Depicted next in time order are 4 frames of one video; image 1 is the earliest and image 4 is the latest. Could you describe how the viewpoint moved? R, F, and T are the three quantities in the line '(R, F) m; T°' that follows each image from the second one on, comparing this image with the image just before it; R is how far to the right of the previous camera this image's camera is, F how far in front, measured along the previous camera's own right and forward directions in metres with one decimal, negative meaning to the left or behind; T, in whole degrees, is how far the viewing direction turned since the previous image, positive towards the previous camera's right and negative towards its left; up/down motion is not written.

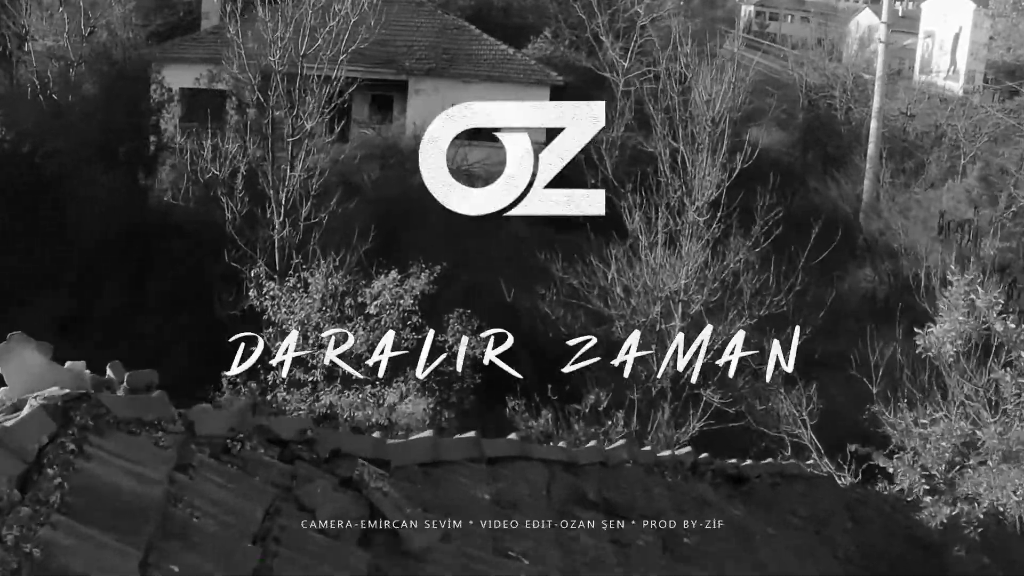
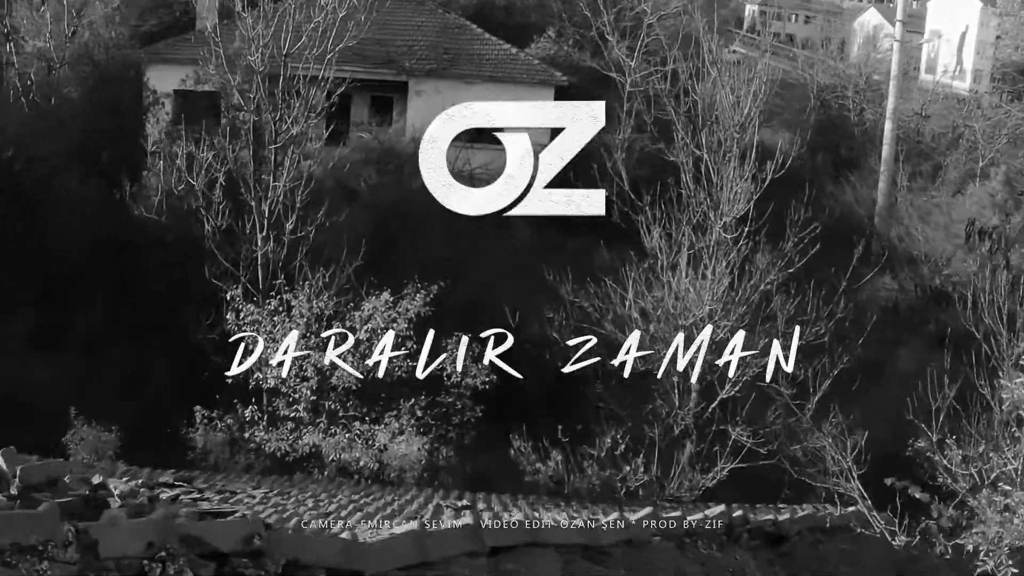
(0.0, +0.7) m; 0°
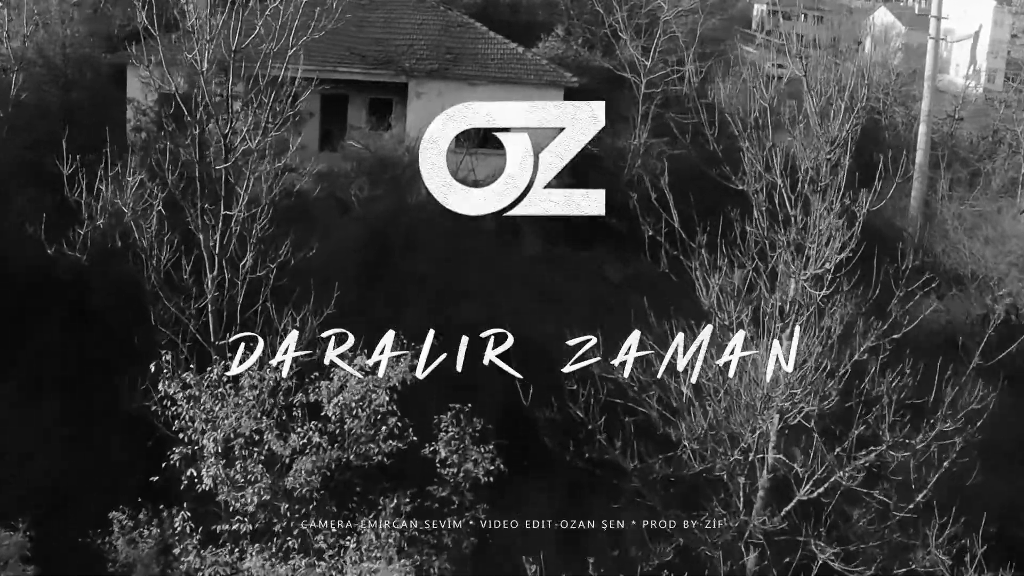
(0.0, +1.5) m; 0°
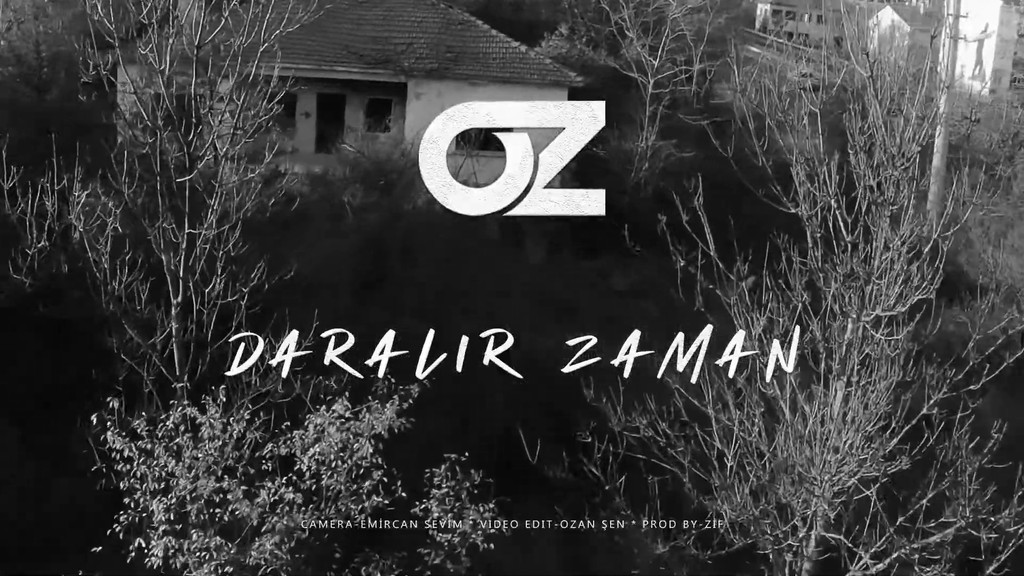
(0.0, +0.7) m; 0°
